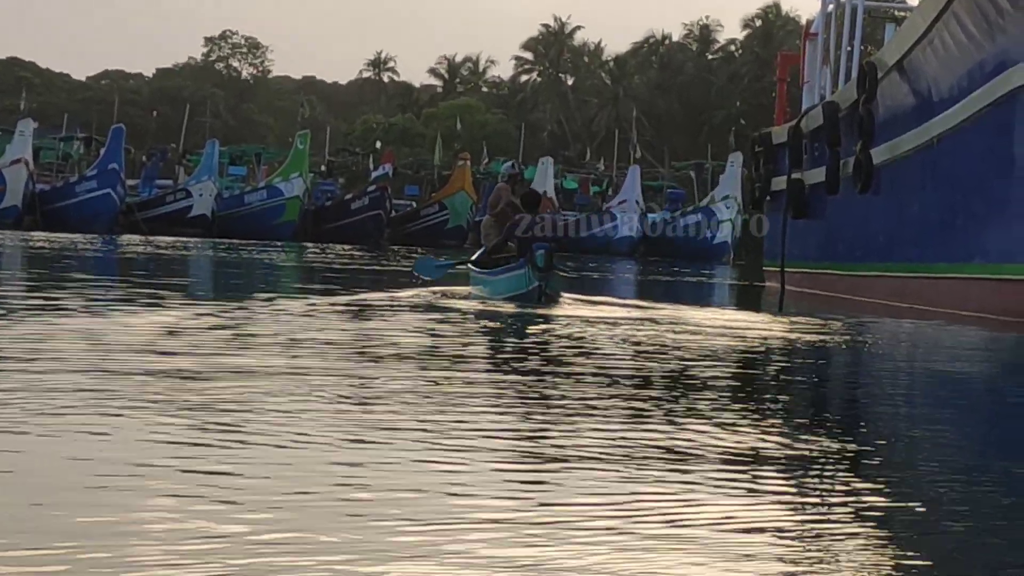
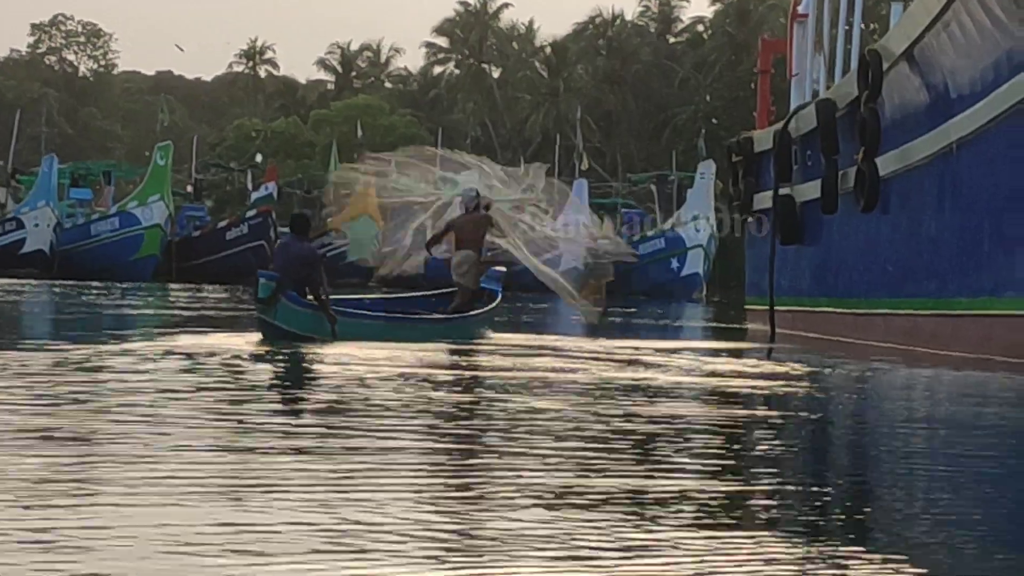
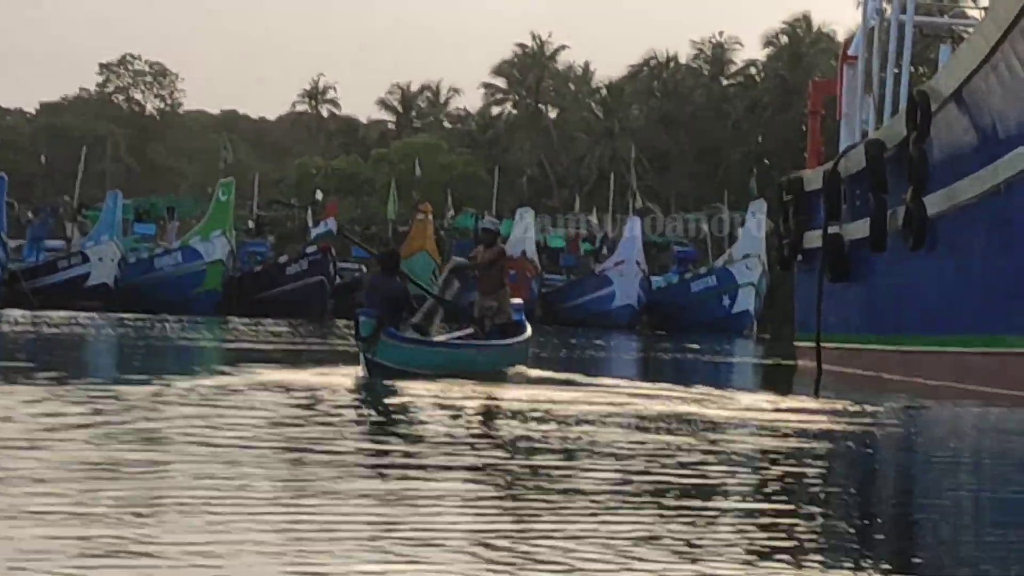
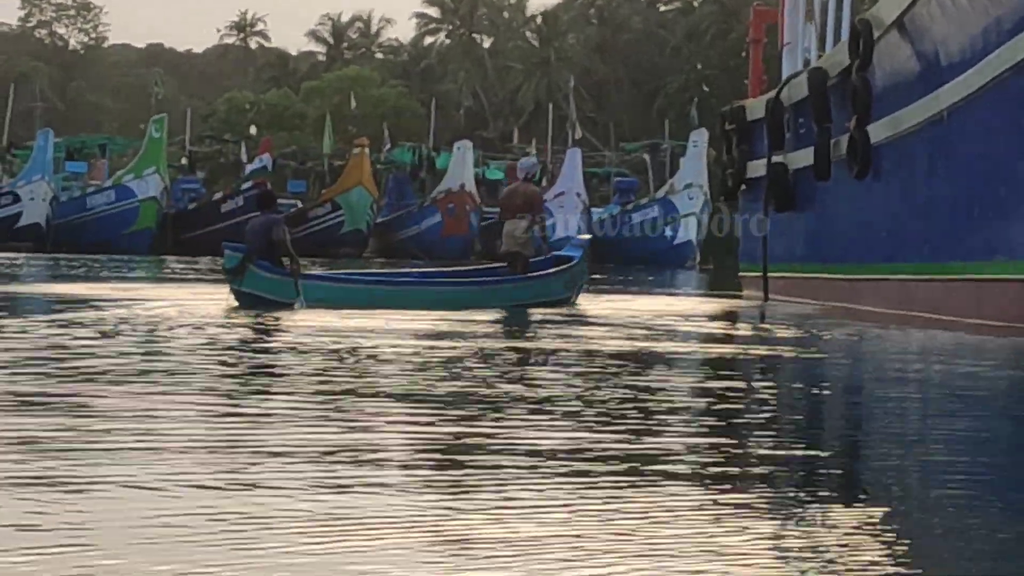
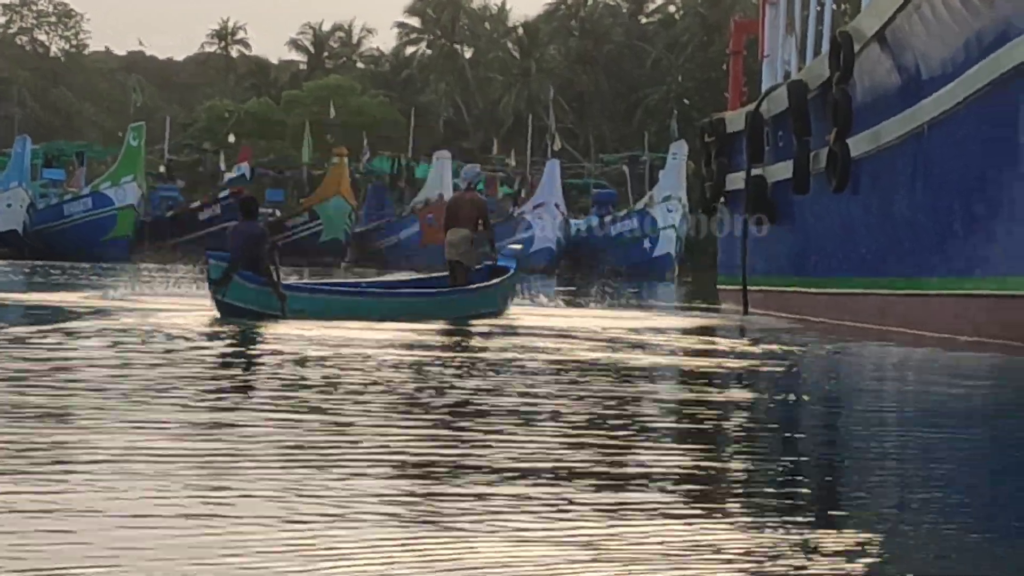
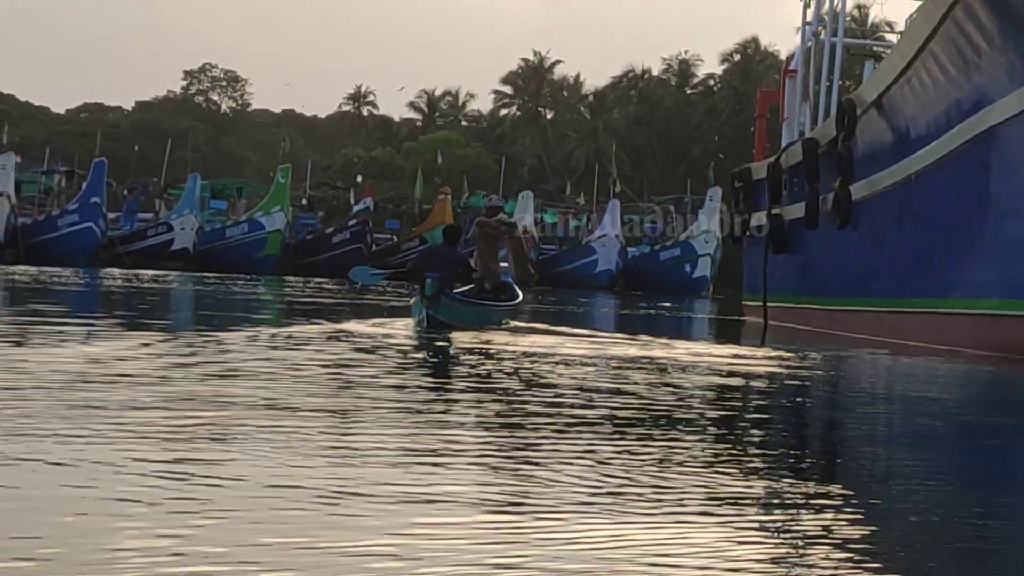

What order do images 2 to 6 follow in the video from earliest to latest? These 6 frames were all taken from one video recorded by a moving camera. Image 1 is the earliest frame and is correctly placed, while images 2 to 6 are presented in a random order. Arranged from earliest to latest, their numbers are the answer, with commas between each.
6, 3, 2, 5, 4
